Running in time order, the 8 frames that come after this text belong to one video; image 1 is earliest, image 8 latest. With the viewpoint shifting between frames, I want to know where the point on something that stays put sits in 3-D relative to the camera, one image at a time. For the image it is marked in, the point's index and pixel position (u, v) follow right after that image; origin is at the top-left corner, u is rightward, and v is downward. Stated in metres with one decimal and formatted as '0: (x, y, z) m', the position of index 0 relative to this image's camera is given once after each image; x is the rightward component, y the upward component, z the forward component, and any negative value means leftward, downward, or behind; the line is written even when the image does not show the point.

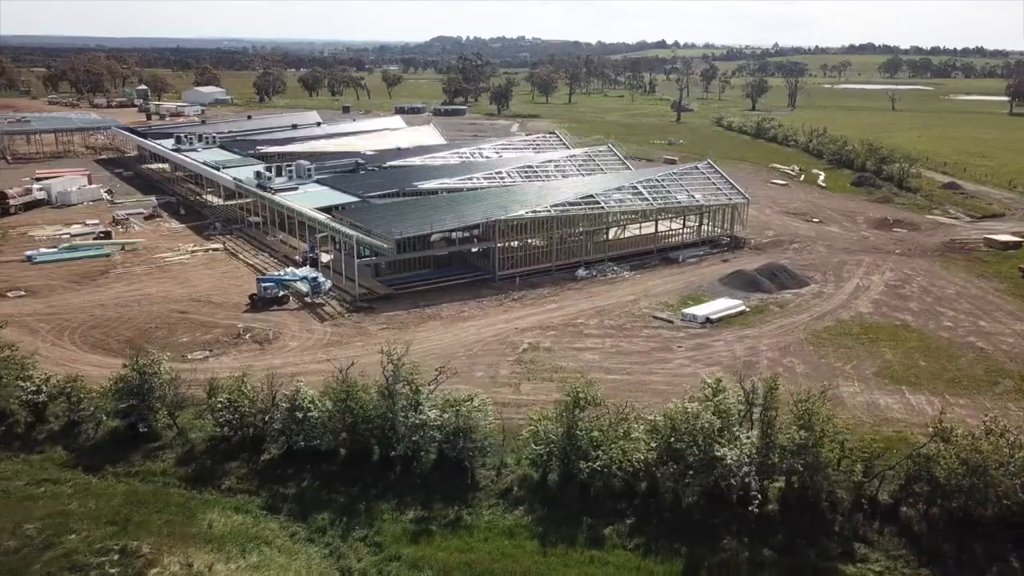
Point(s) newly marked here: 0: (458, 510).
0: (-1.2, -4.9, +17.9) m
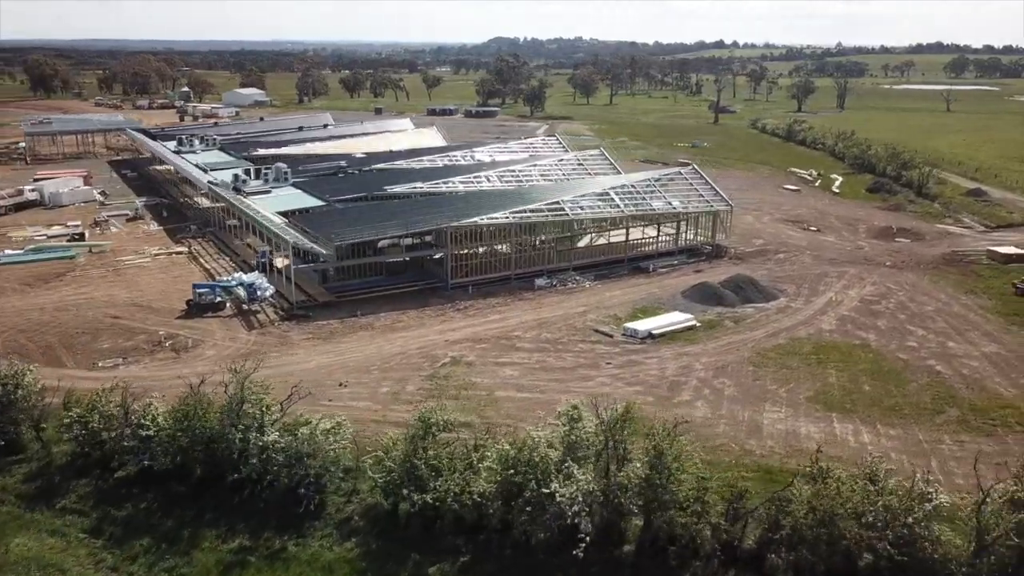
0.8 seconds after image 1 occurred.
0: (-4.7, -5.2, +16.9) m
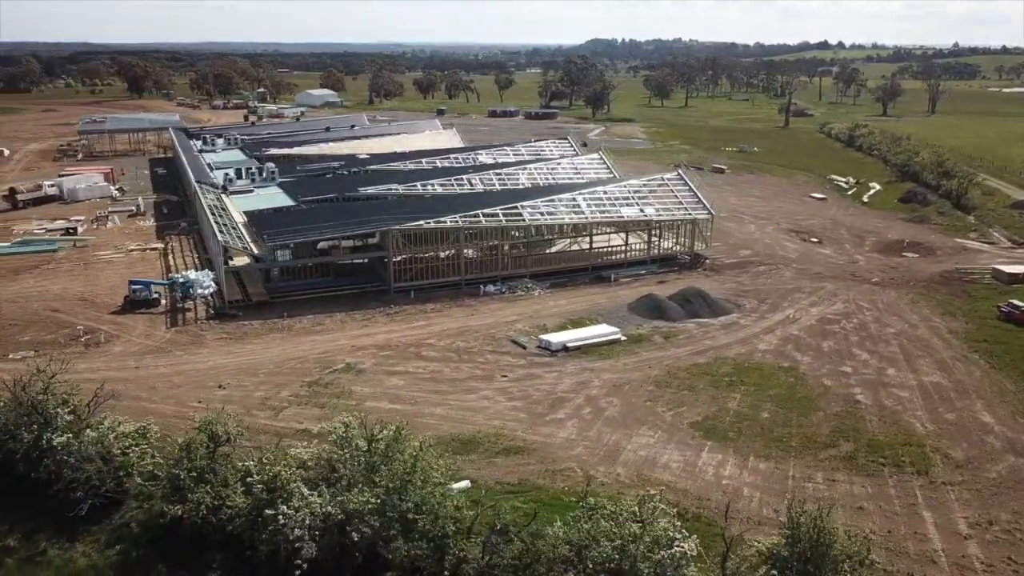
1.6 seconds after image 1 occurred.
0: (-9.5, -5.3, +16.8) m
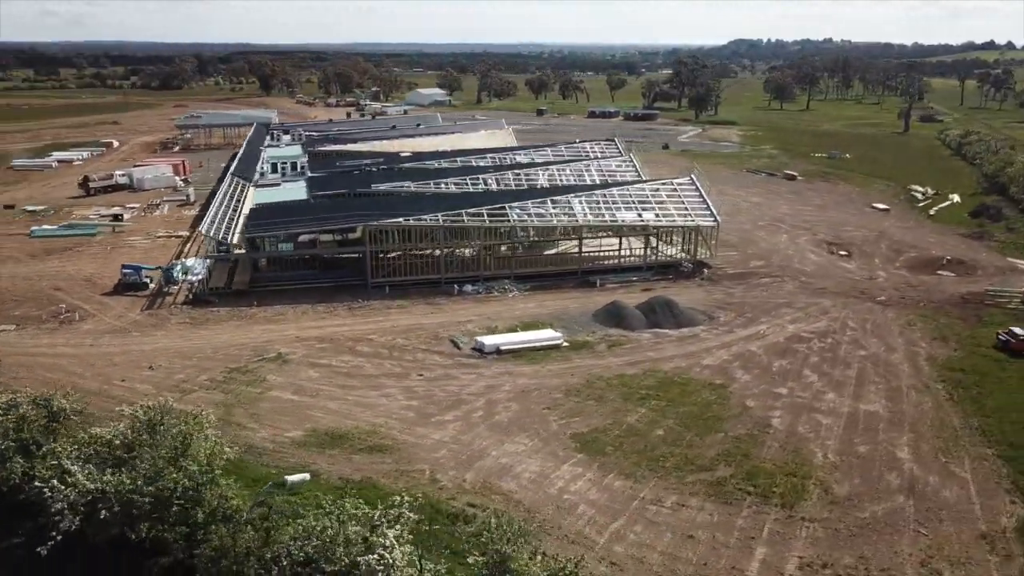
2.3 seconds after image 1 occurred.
0: (-13.8, -4.8, +18.5) m
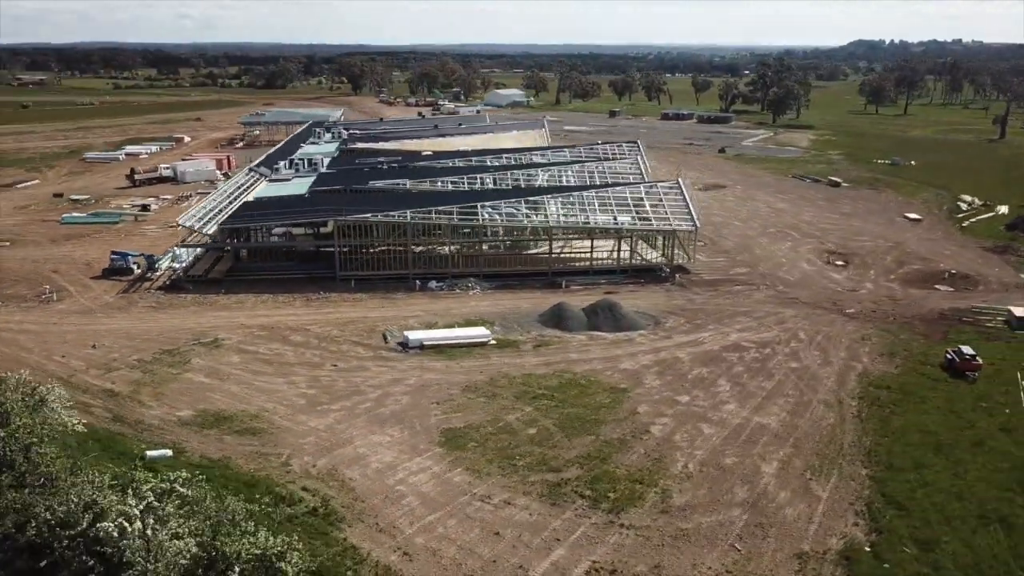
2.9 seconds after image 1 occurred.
0: (-17.8, -4.1, +20.7) m
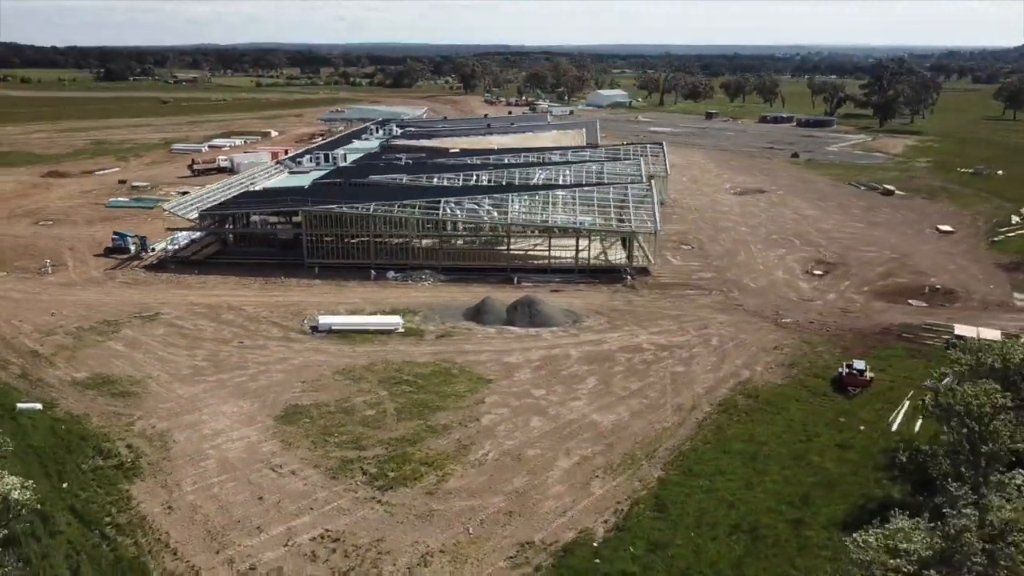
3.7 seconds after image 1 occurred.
0: (-22.8, -2.9, +24.9) m
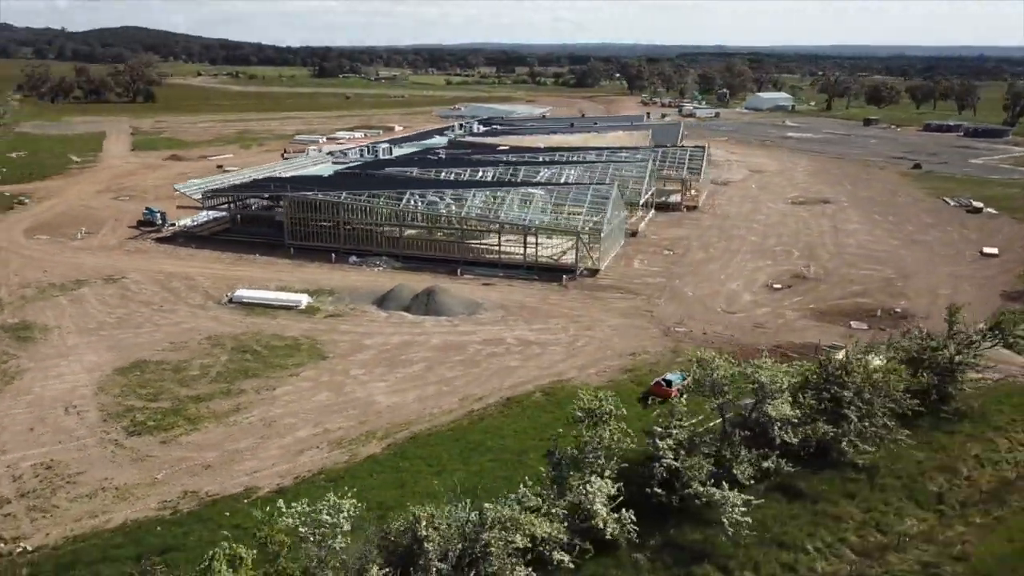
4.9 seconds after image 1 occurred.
0: (-28.3, -0.7, +32.1) m
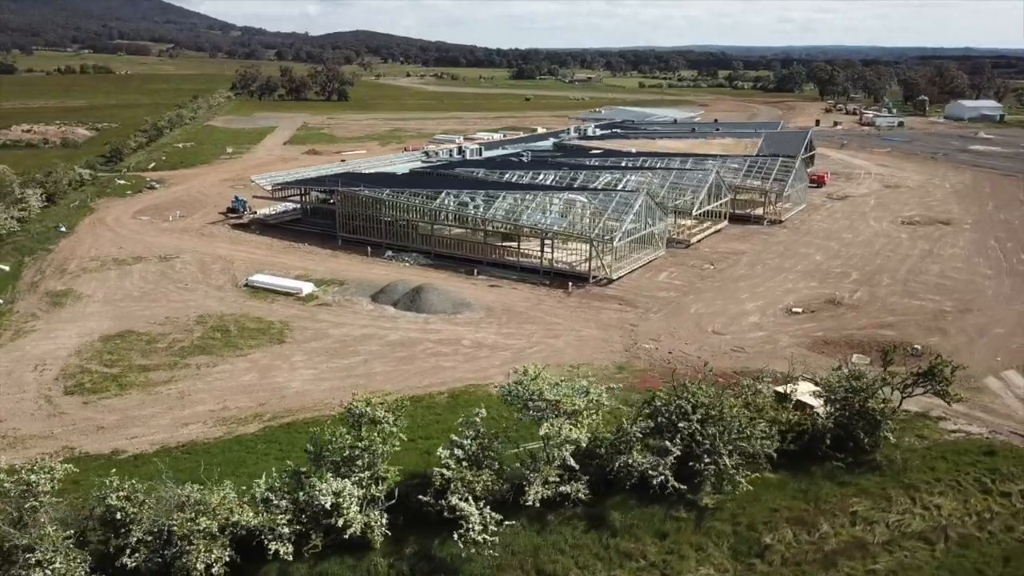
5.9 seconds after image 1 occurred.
0: (-28.6, +1.2, +39.0) m
